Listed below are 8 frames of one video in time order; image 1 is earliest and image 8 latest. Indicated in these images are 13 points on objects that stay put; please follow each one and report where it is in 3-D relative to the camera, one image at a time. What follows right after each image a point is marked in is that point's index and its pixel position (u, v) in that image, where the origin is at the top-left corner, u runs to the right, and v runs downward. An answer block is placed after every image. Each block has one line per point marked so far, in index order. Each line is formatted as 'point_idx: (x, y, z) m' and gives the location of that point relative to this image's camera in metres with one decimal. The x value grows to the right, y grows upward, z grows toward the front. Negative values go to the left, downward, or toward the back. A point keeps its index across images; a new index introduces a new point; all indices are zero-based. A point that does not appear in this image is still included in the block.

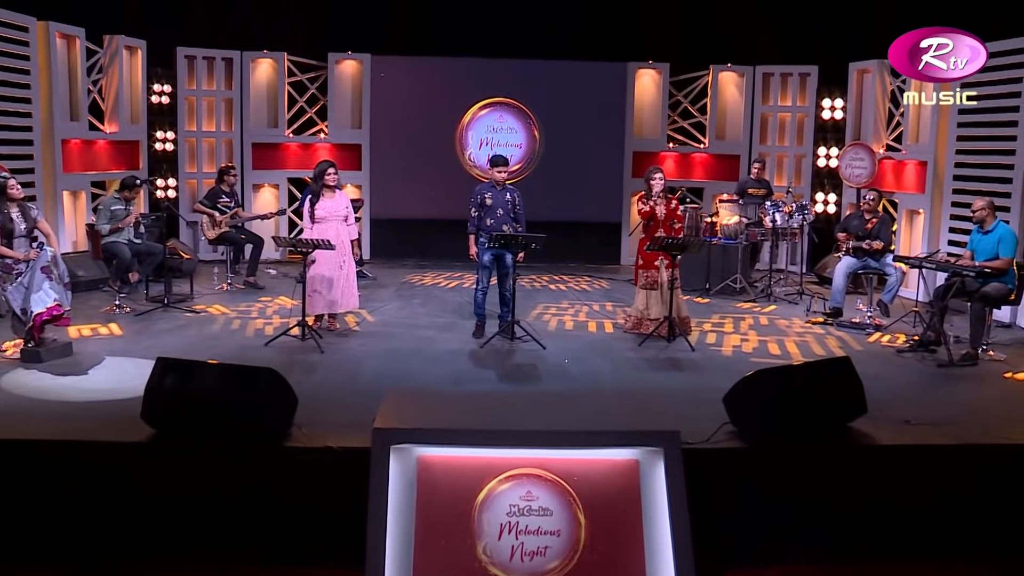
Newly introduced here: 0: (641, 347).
0: (+1.0, -0.5, +7.3) m
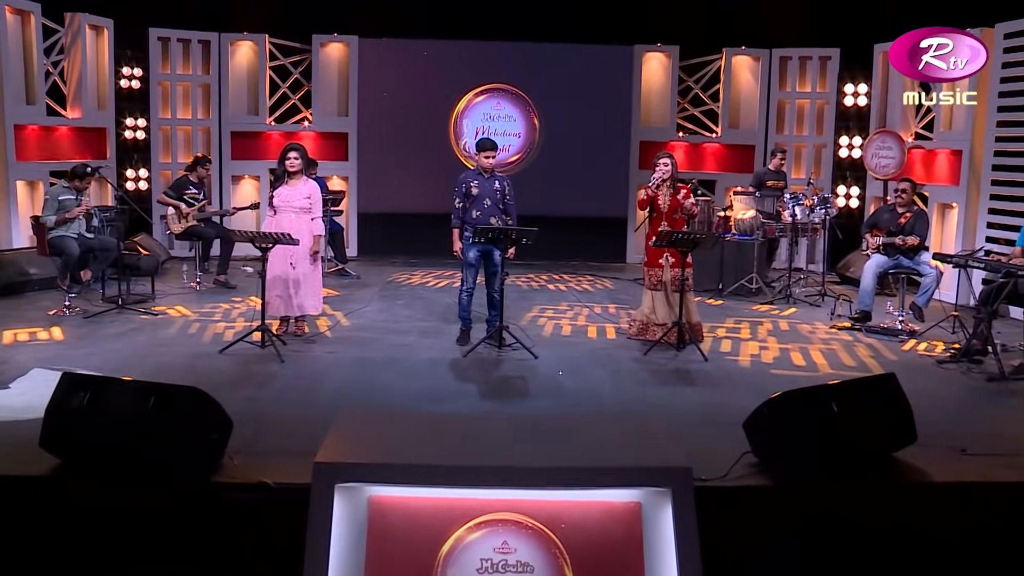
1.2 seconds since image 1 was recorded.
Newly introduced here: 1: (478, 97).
0: (+0.9, -0.5, +6.4) m
1: (-0.4, +2.4, +11.6) m
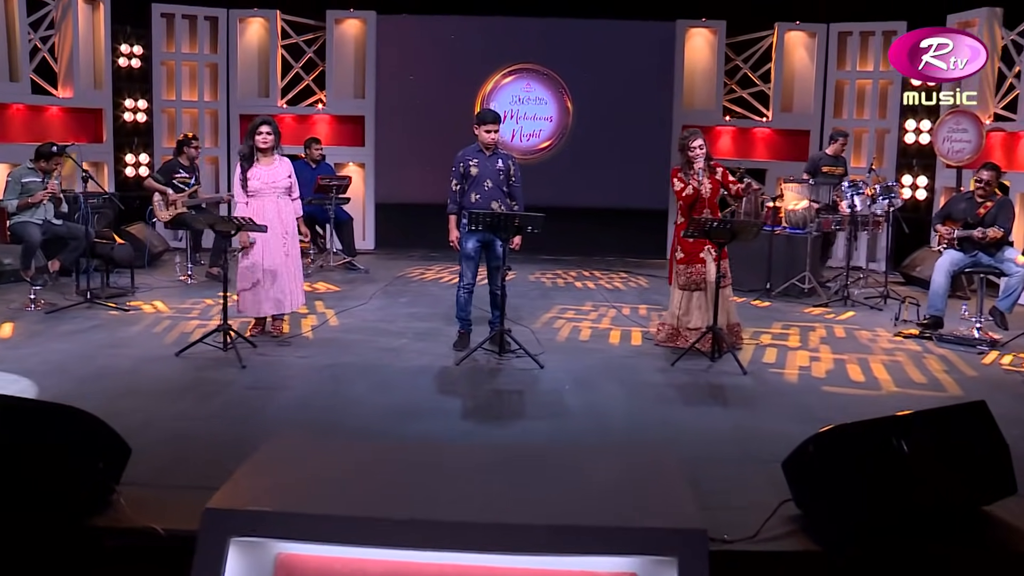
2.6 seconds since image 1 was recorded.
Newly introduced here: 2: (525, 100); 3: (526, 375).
0: (+1.0, -0.5, +5.4) m
1: (0.0, +2.4, +10.7) m
2: (+0.2, +2.2, +10.7) m
3: (+0.1, -0.5, +5.2) m
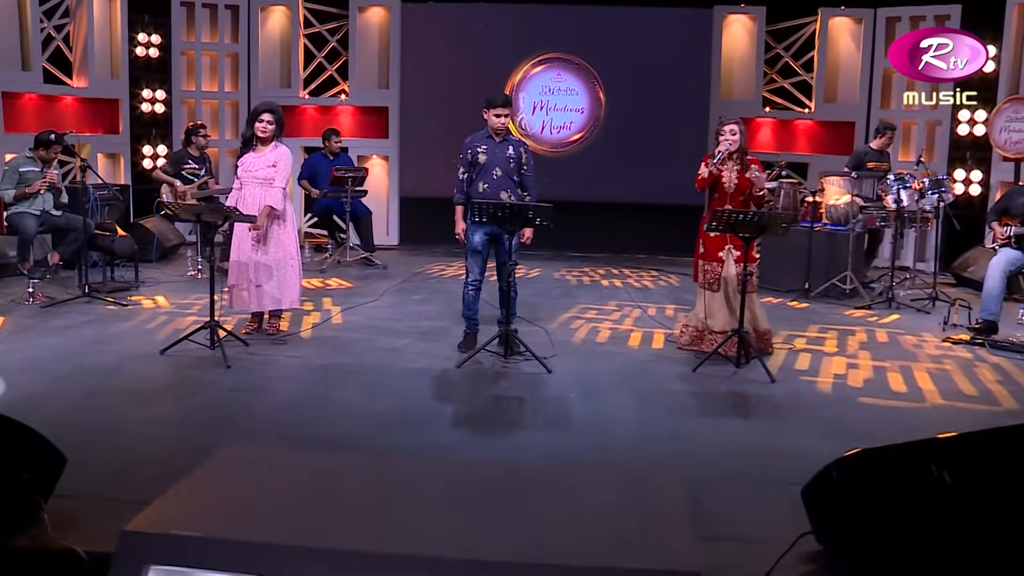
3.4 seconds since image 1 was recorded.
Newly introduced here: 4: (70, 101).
0: (+1.0, -0.5, +5.0) m
1: (+0.3, +2.4, +10.3) m
2: (+0.5, +2.2, +10.3) m
3: (+0.1, -0.5, +4.7) m
4: (-4.3, +1.8, +8.9) m
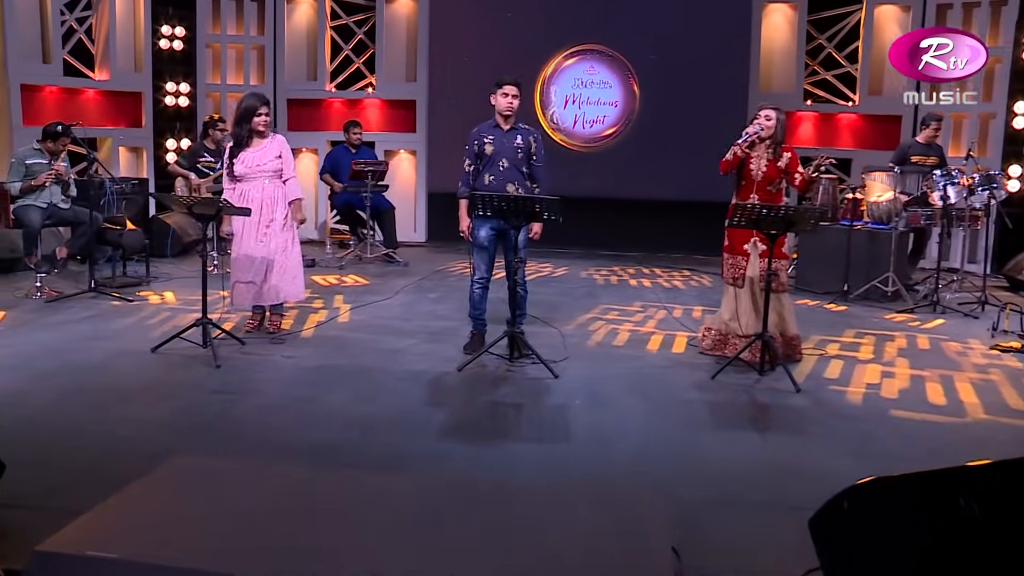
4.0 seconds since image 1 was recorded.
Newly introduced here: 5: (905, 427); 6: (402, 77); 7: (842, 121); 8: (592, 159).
0: (+1.0, -0.5, +4.6) m
1: (+0.6, +2.4, +9.9) m
2: (+0.8, +2.2, +10.0) m
3: (+0.1, -0.5, +4.4) m
4: (-4.0, +1.8, +8.8) m
5: (+1.7, -0.6, +3.9) m
6: (-1.2, +2.4, +10.5) m
7: (+3.5, +1.8, +9.8) m
8: (+0.9, +1.4, +10.1) m
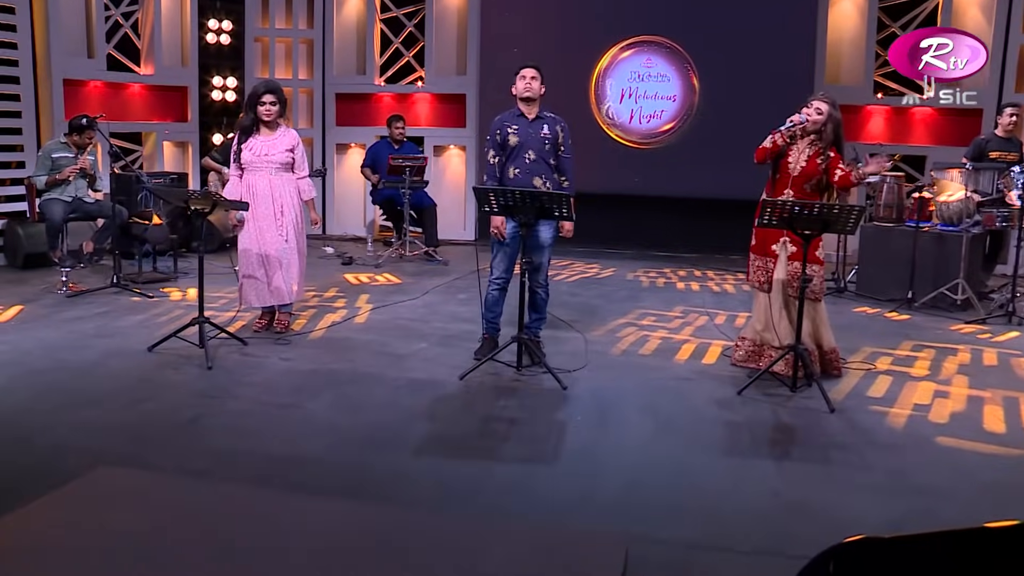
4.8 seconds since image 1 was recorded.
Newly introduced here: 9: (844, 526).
0: (+1.0, -0.5, +4.2) m
1: (+1.1, +2.4, +9.5) m
2: (+1.3, +2.2, +9.5) m
3: (+0.1, -0.5, +4.1) m
4: (-3.6, +1.9, +8.8) m
5: (+1.6, -0.6, +3.4) m
6: (-0.7, +2.4, +10.2) m
7: (+4.0, +1.7, +9.1) m
8: (+1.4, +1.4, +9.6) m
9: (+1.0, -0.7, +2.8) m
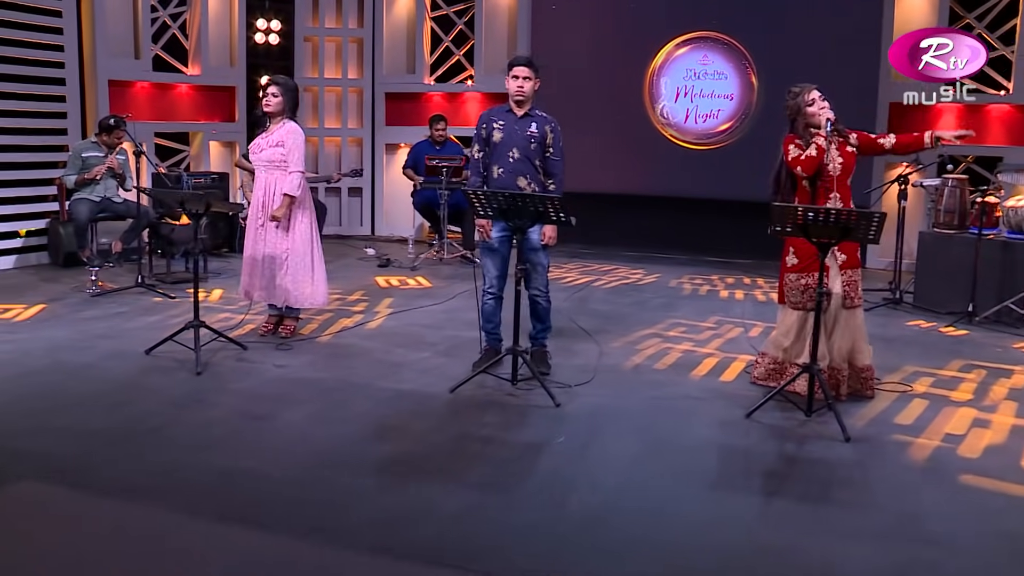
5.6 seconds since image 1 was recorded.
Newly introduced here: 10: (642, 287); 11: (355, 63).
0: (+1.0, -0.5, +3.8) m
1: (+1.6, +2.4, +9.1) m
2: (+1.8, +2.1, +9.1) m
3: (+0.1, -0.5, +3.8) m
4: (-3.1, +1.9, +8.8) m
5: (+1.5, -0.7, +3.0) m
6: (-0.1, +2.4, +10.0) m
7: (+4.4, +1.6, +8.4) m
8: (+1.9, +1.3, +9.2) m
9: (+0.8, -0.8, +2.4) m
10: (+1.0, 0.0, +7.2) m
11: (-1.7, +2.5, +10.1) m
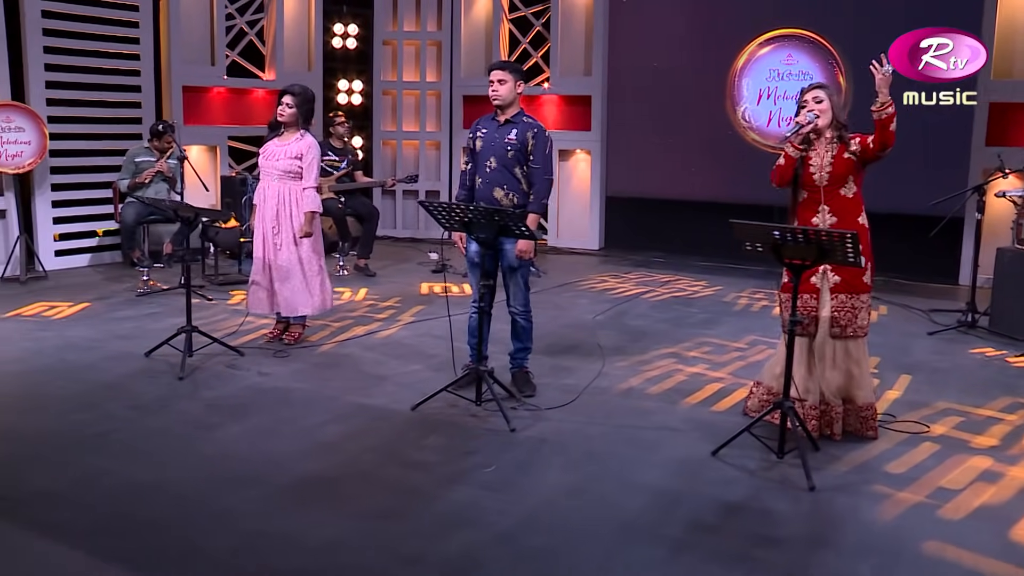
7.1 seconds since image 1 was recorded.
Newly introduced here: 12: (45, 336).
0: (+0.8, -0.6, +3.5) m
1: (+2.3, +2.2, +8.6) m
2: (+2.5, +2.0, +8.6) m
3: (-0.1, -0.6, +3.6) m
4: (-2.5, +1.9, +9.0) m
5: (+1.2, -0.8, +2.6) m
6: (+0.7, +2.3, +9.7) m
7: (+4.9, +1.4, +7.5) m
8: (+2.6, +1.2, +8.7) m
9: (+0.4, -0.8, +2.1) m
10: (+1.3, -0.1, +6.8) m
11: (-0.9, +2.4, +10.1) m
12: (-2.7, -0.3, +5.2) m
